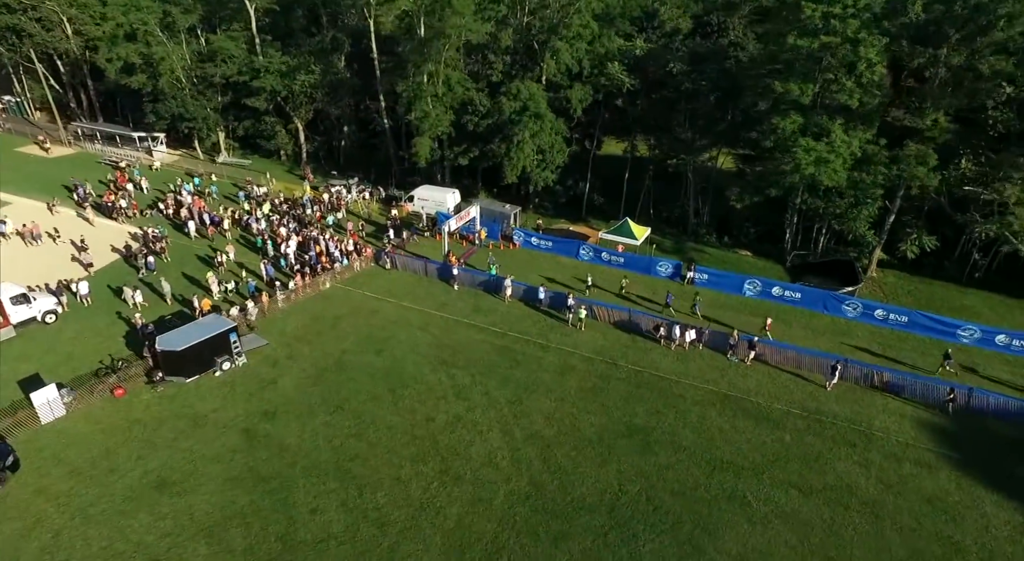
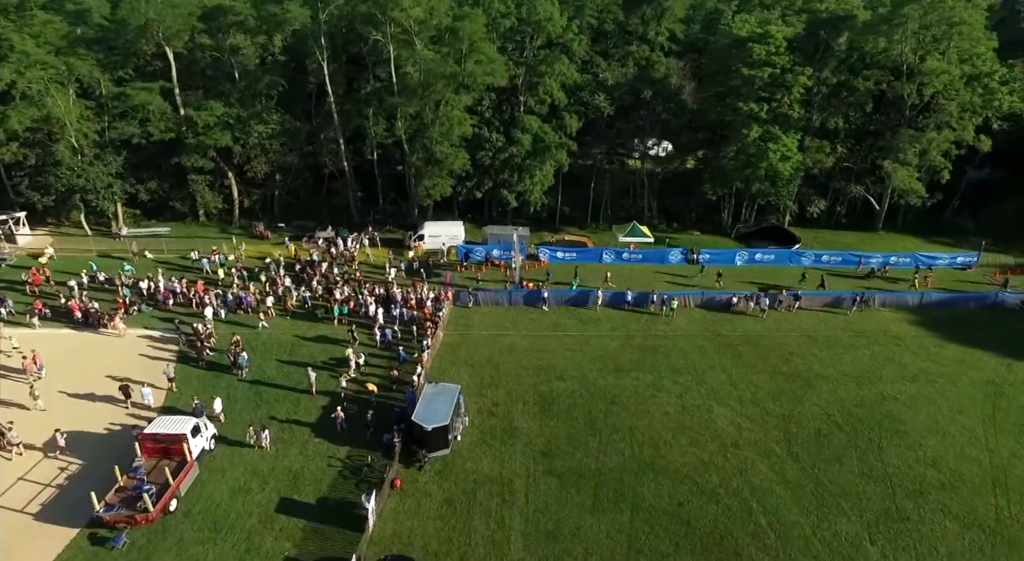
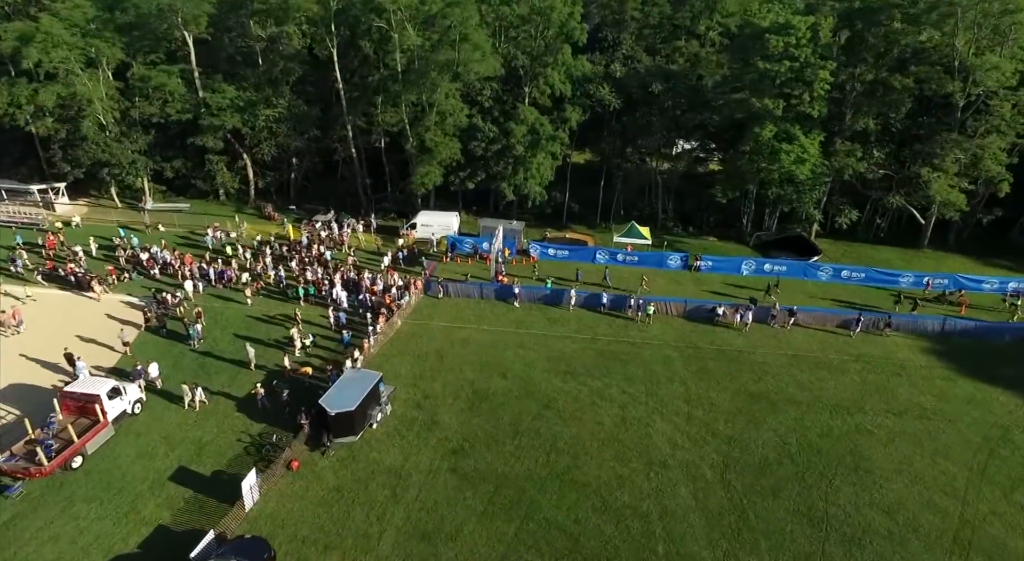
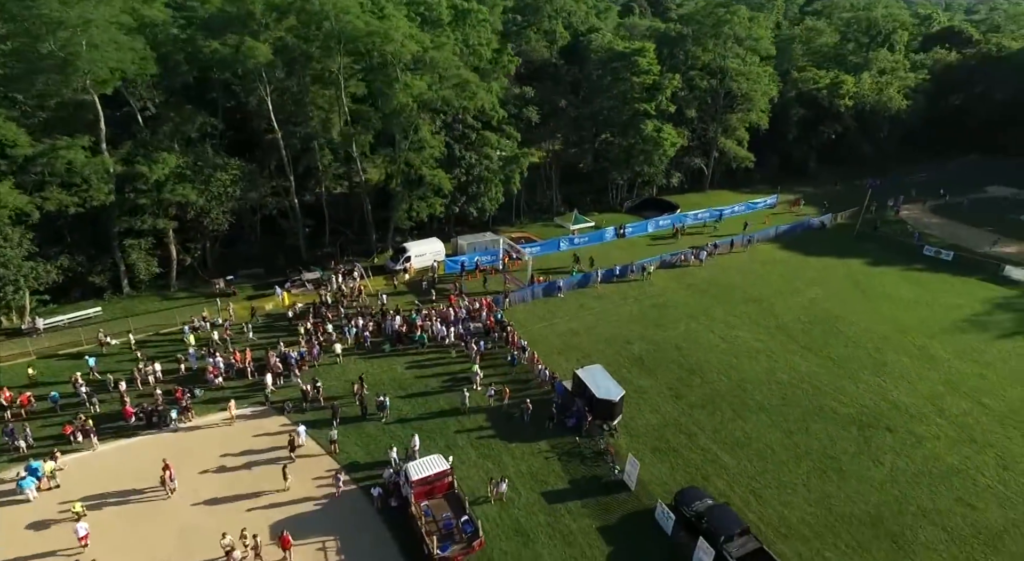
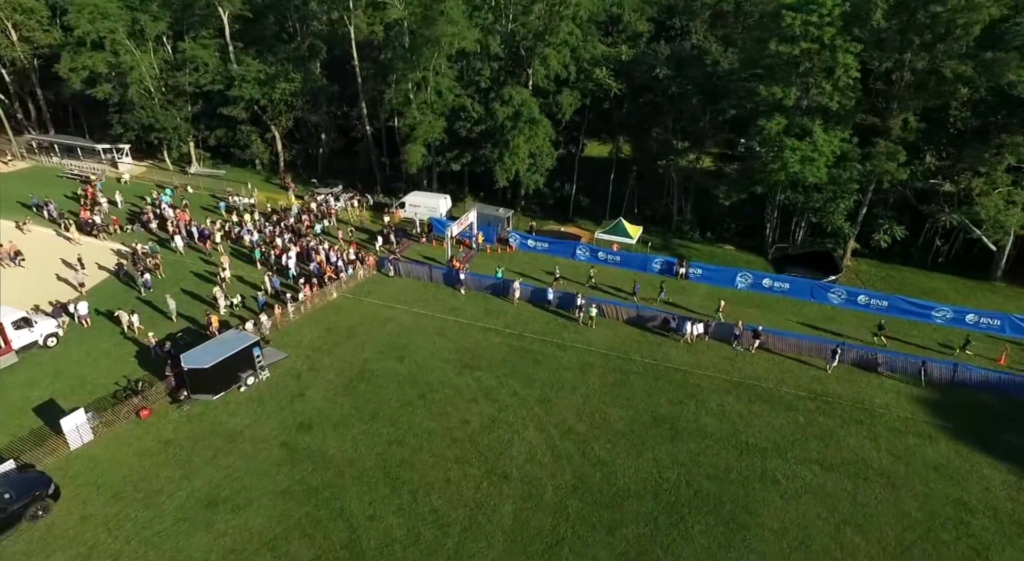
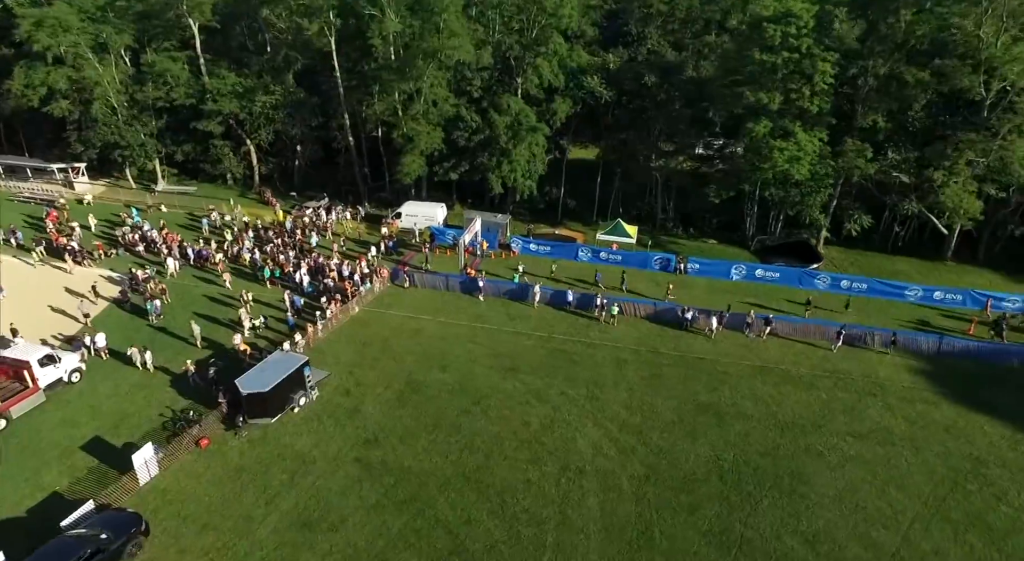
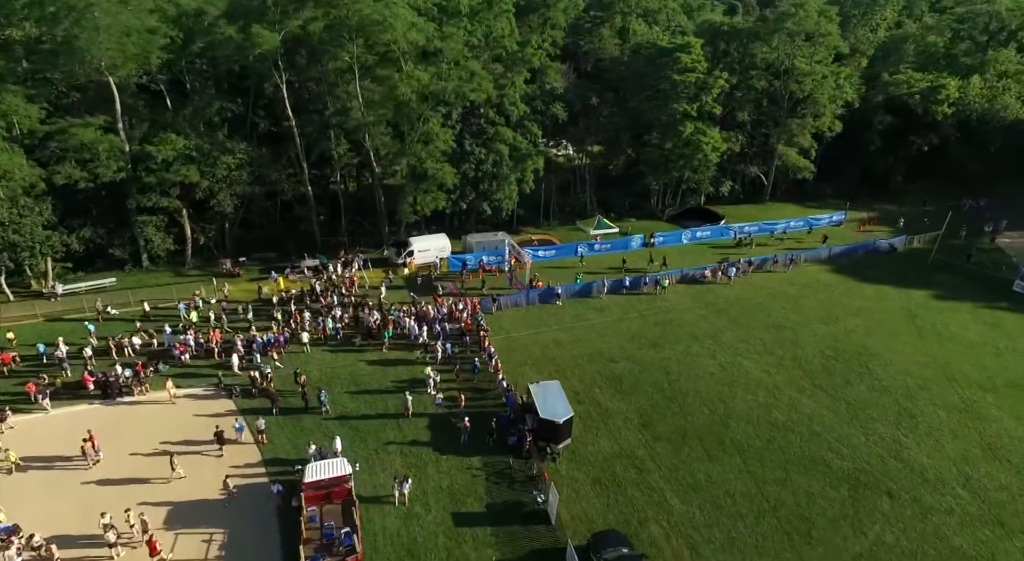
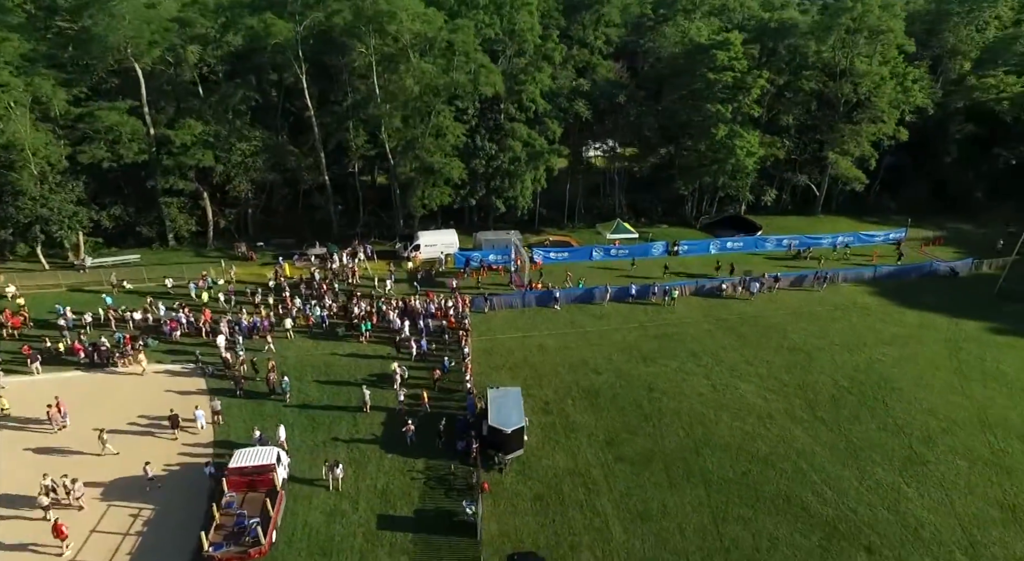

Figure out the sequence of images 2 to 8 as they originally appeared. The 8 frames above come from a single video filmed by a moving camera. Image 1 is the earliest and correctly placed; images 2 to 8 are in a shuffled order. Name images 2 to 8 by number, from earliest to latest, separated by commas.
5, 6, 3, 2, 8, 7, 4
